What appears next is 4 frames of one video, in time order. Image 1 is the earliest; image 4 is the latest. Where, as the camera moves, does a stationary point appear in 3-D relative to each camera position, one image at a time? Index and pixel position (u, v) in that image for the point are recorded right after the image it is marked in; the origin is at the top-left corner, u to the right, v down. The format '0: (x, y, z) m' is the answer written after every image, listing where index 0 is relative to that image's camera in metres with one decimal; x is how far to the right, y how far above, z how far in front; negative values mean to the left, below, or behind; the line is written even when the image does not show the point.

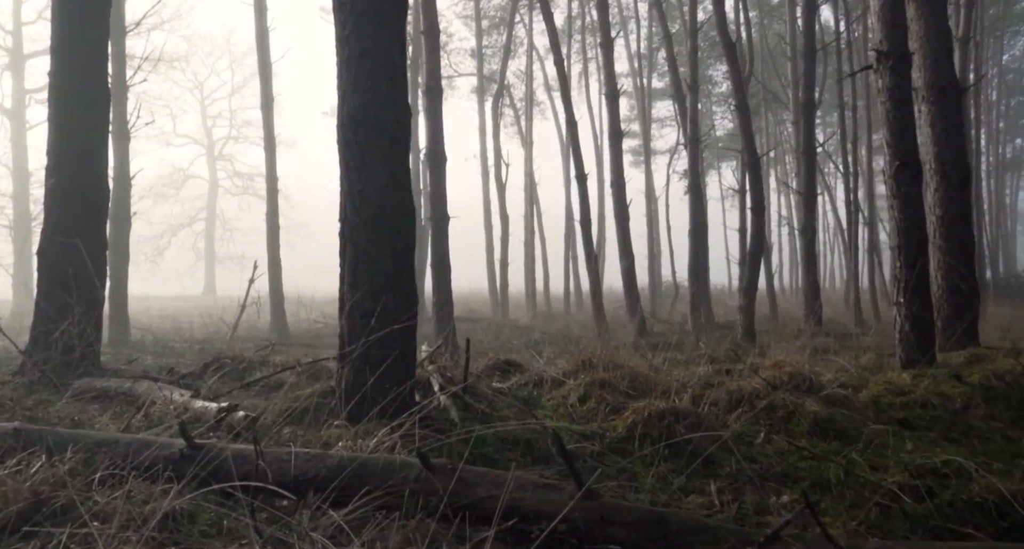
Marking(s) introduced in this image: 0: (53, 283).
0: (-4.1, -0.1, +7.5) m
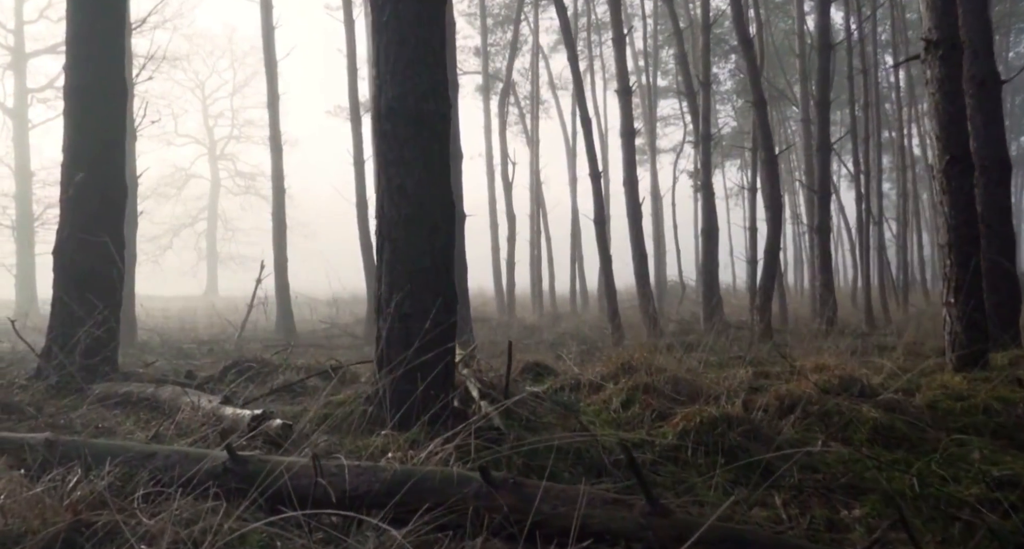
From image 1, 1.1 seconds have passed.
0: (-3.8, -0.1, +7.3) m
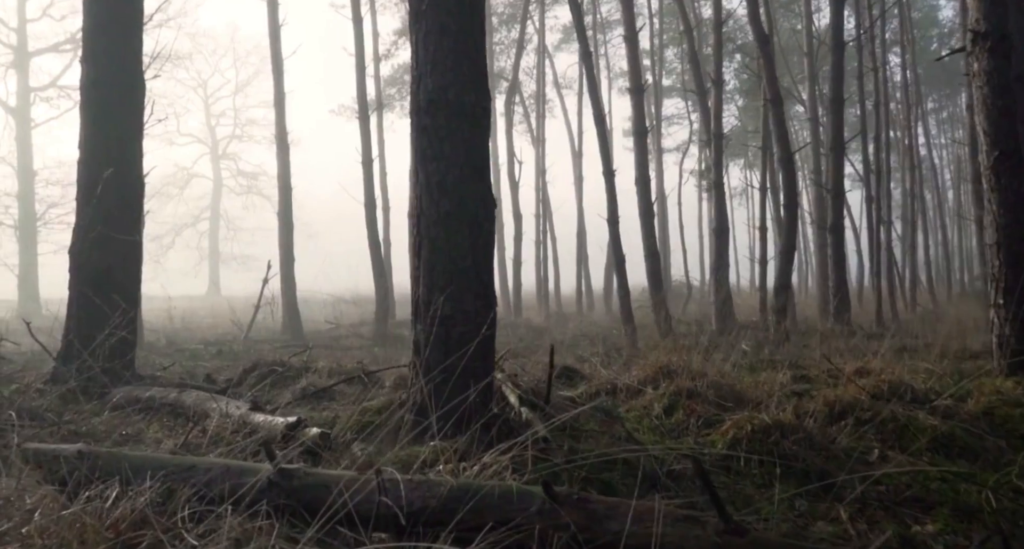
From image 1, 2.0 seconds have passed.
0: (-3.5, -0.1, +7.0) m
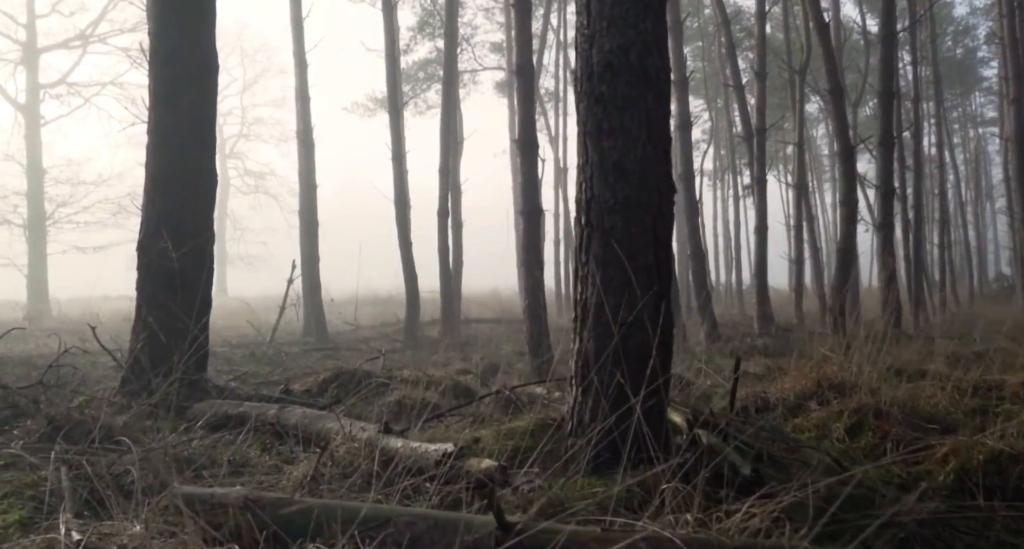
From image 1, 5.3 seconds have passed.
0: (-2.6, -0.1, +6.2) m
